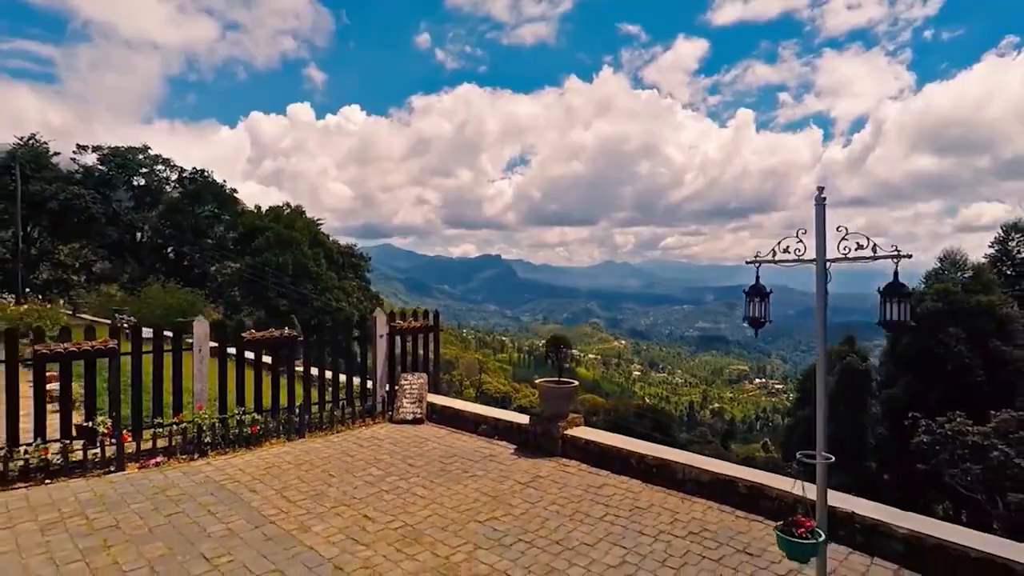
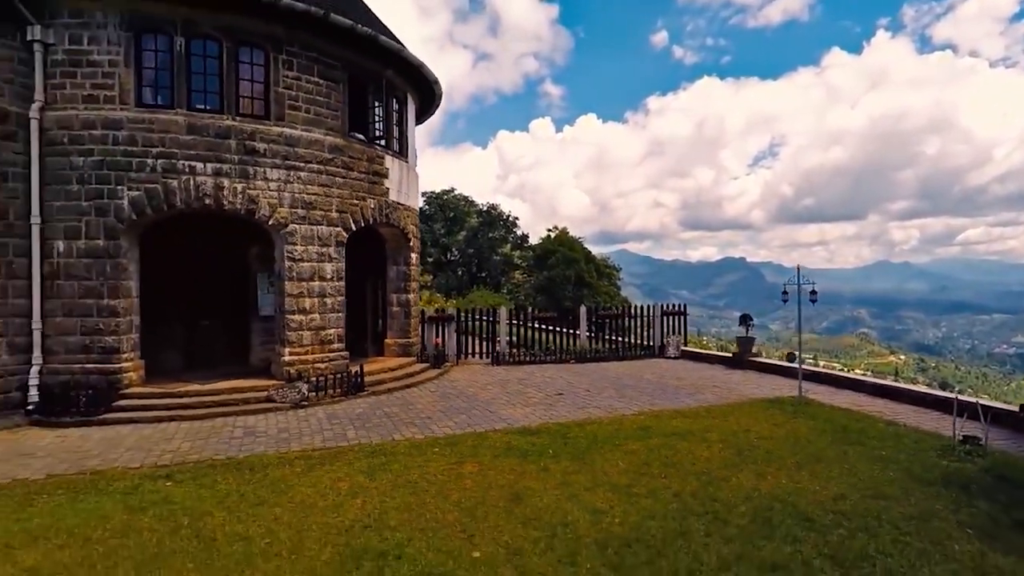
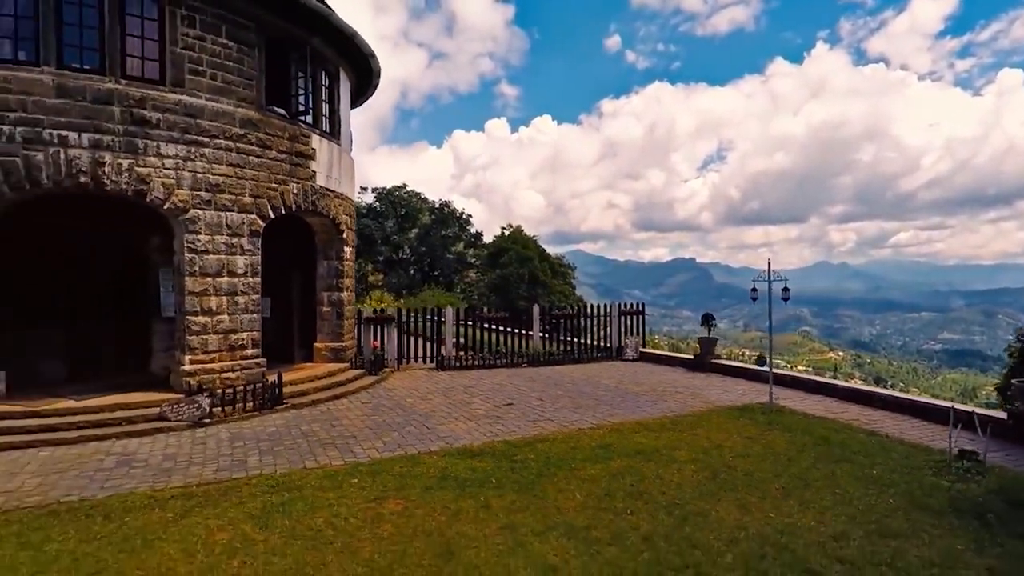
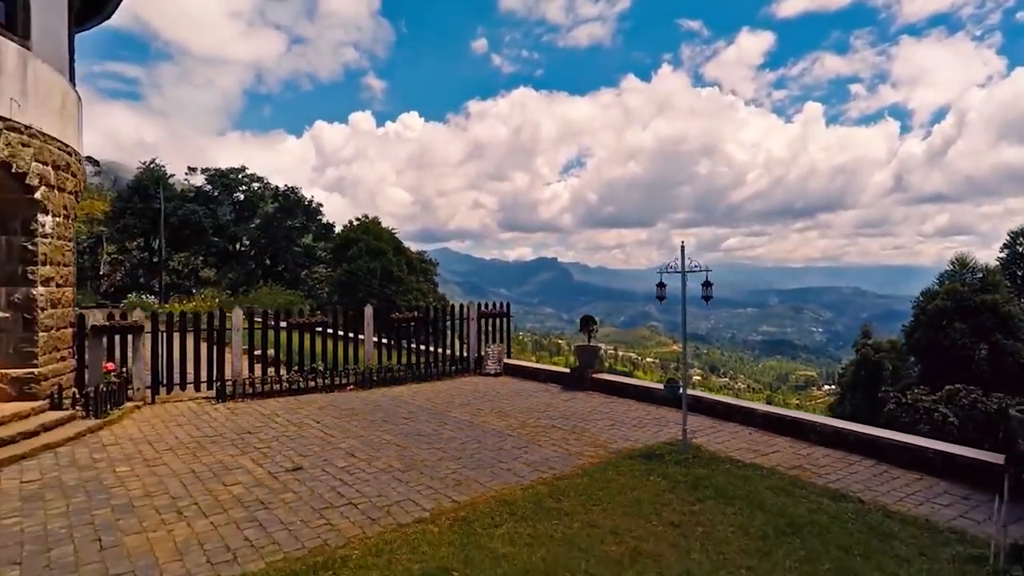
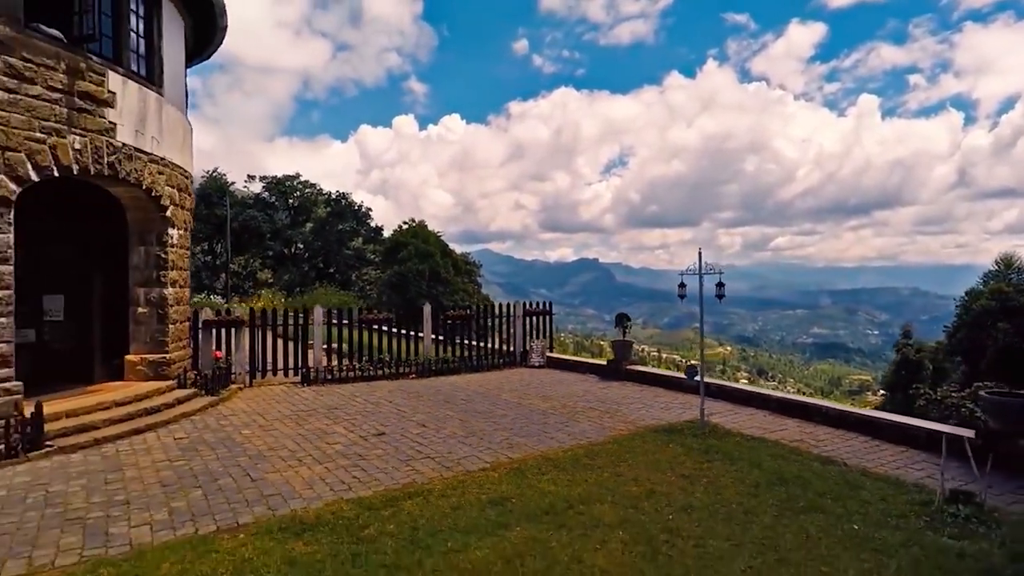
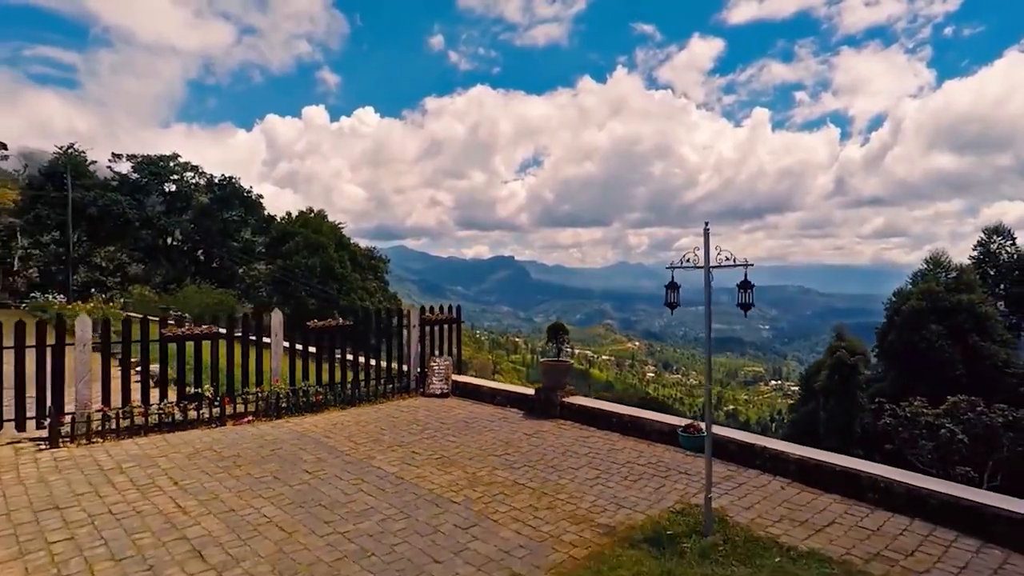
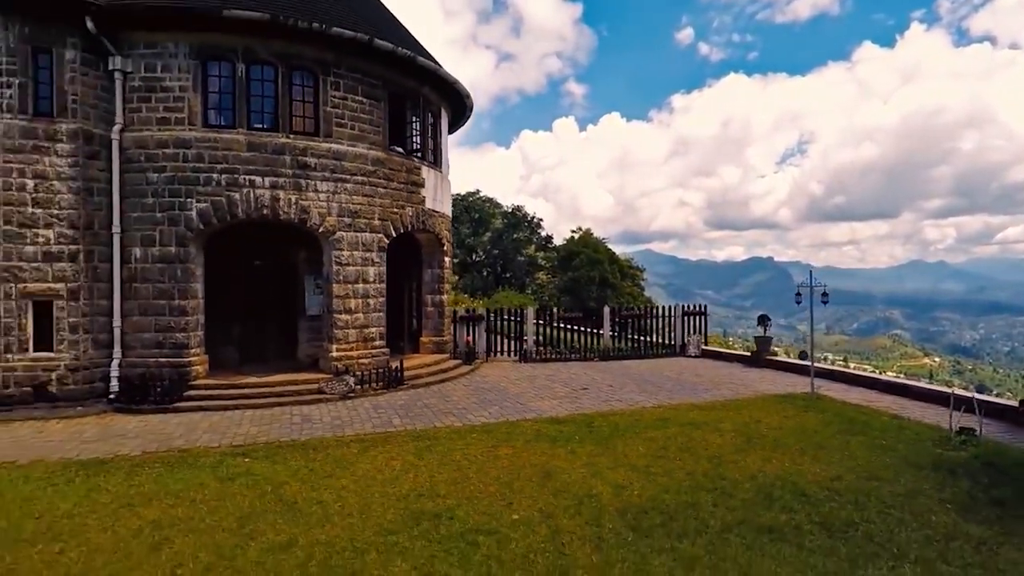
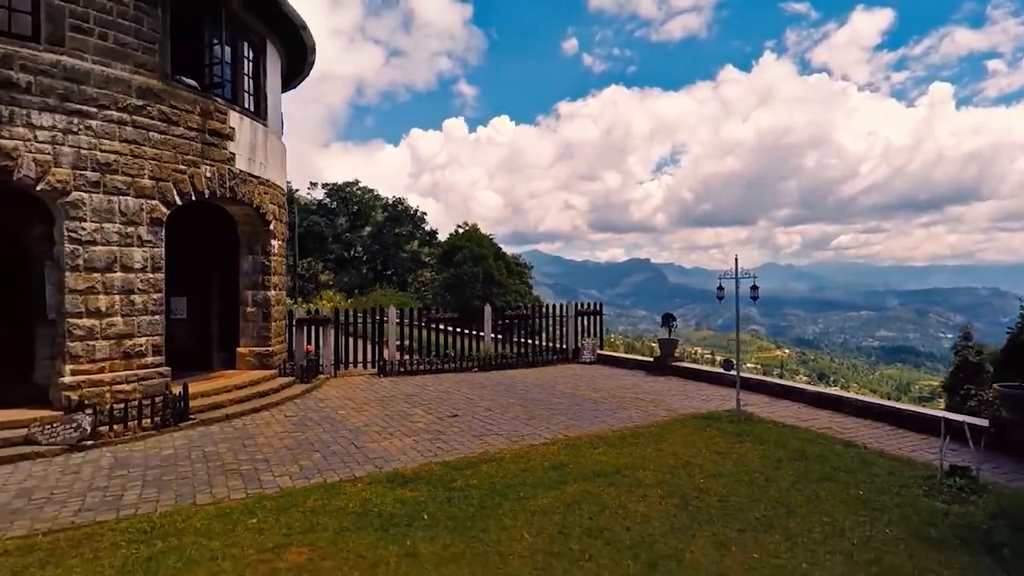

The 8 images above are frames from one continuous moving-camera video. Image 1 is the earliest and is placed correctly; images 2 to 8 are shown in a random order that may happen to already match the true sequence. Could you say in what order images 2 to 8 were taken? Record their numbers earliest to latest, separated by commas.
6, 4, 5, 8, 3, 2, 7
